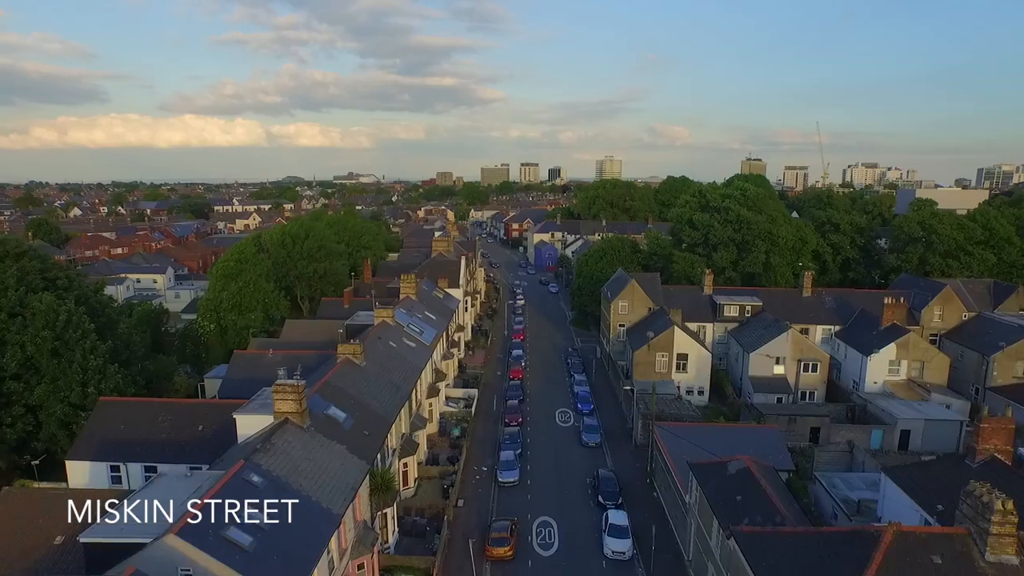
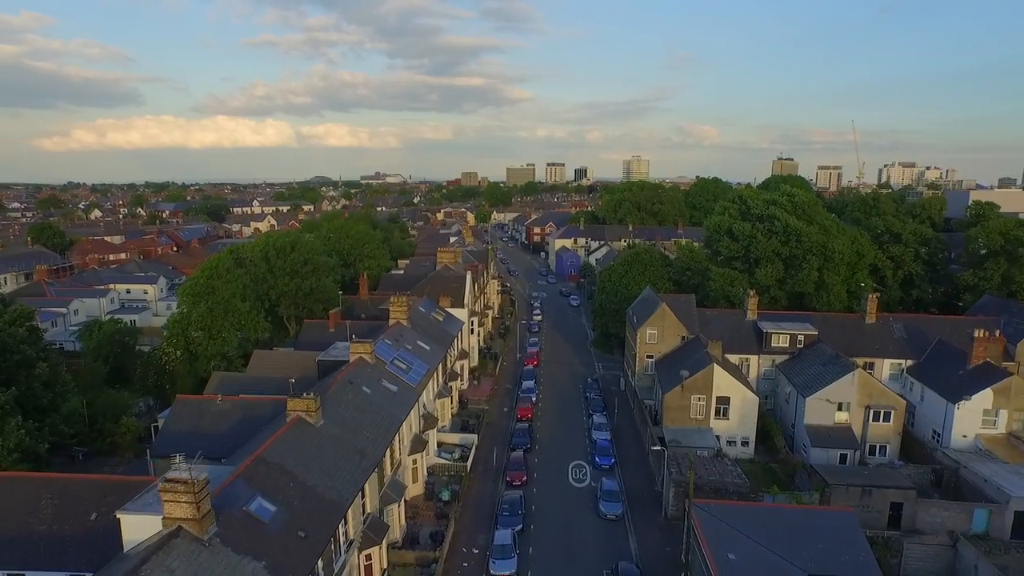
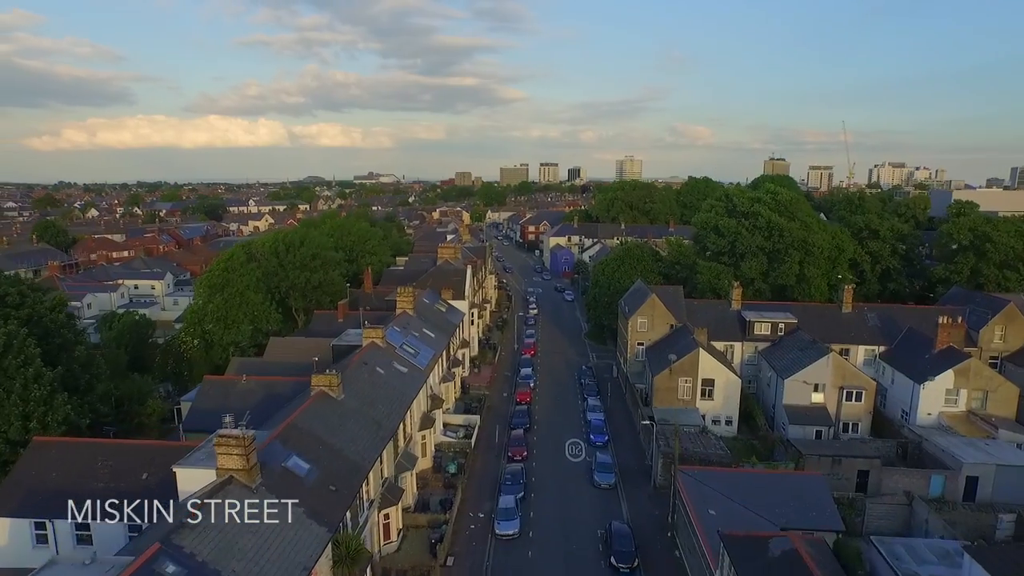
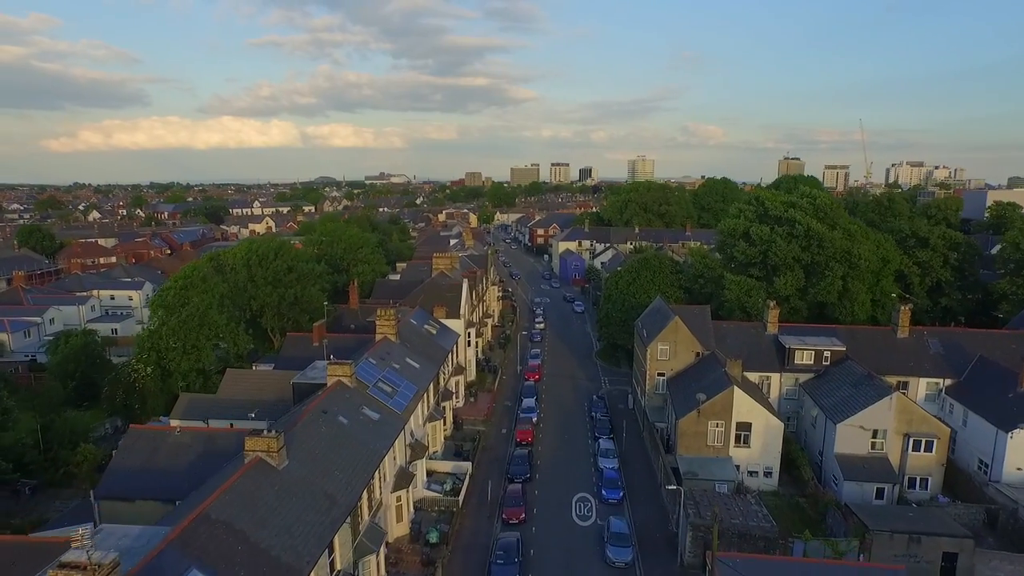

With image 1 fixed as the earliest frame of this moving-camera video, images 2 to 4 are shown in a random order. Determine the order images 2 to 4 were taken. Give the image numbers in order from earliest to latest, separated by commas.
3, 2, 4
